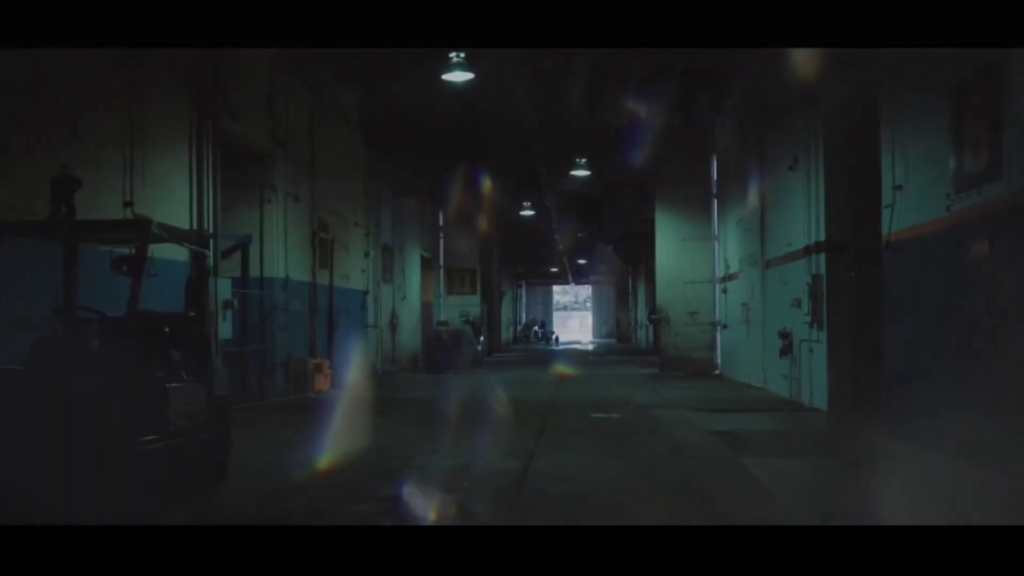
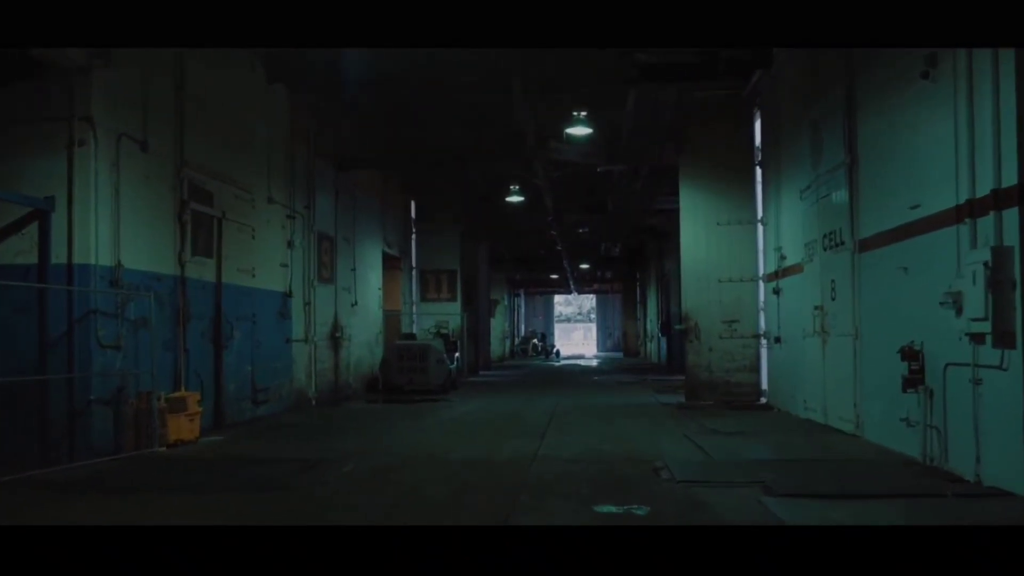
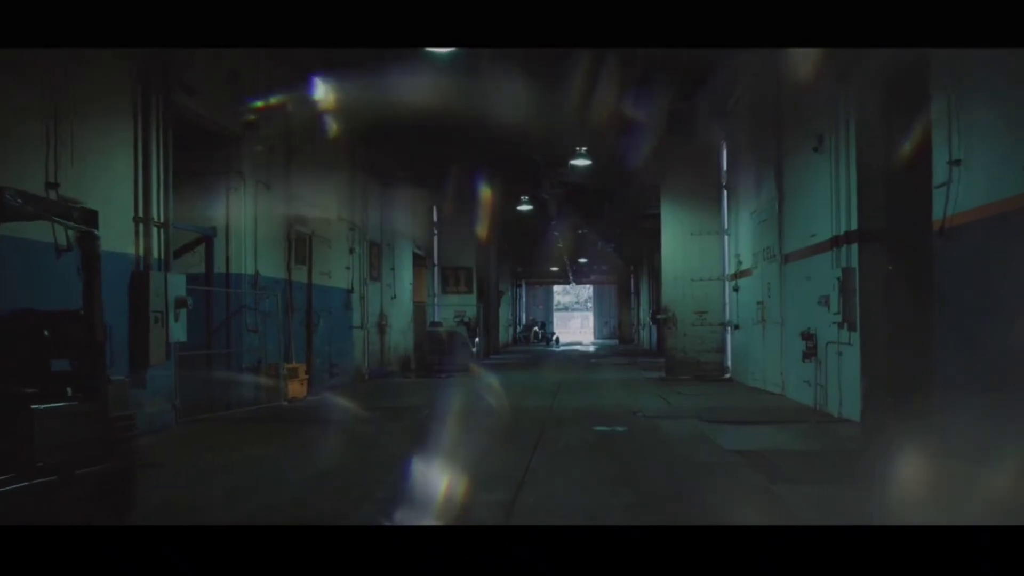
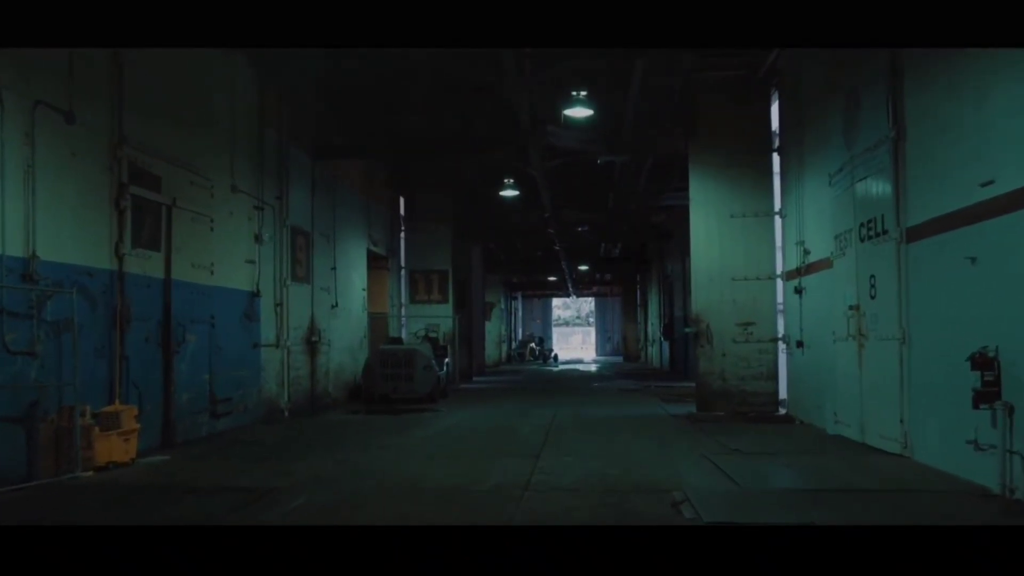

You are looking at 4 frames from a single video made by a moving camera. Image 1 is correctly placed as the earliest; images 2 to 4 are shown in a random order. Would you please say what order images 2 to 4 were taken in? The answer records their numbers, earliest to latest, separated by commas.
3, 2, 4
